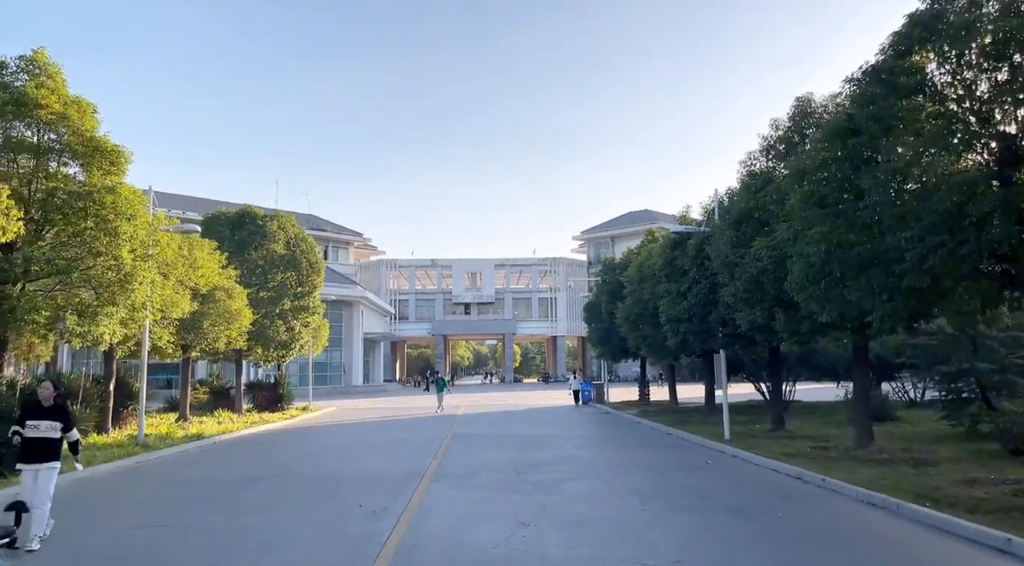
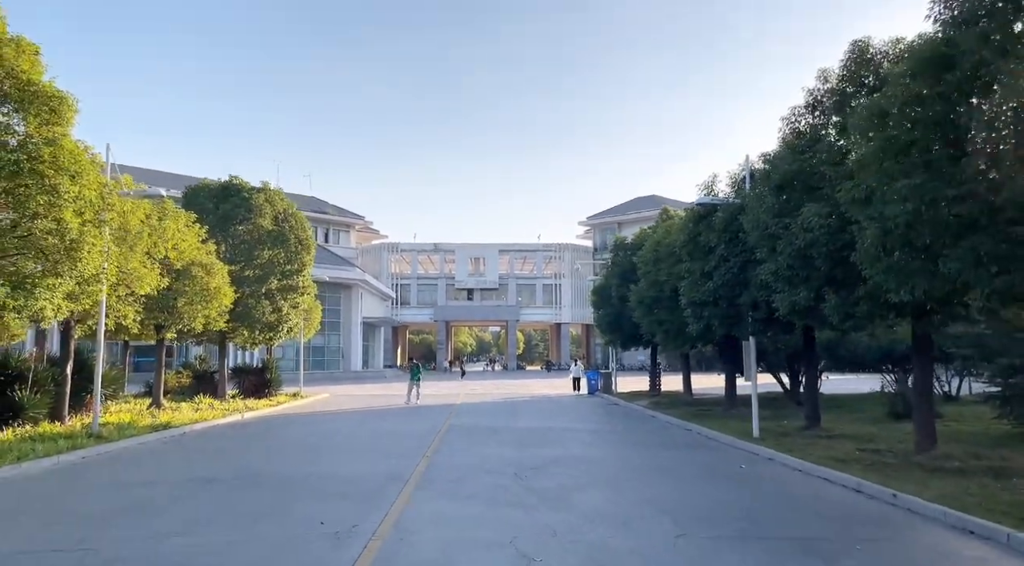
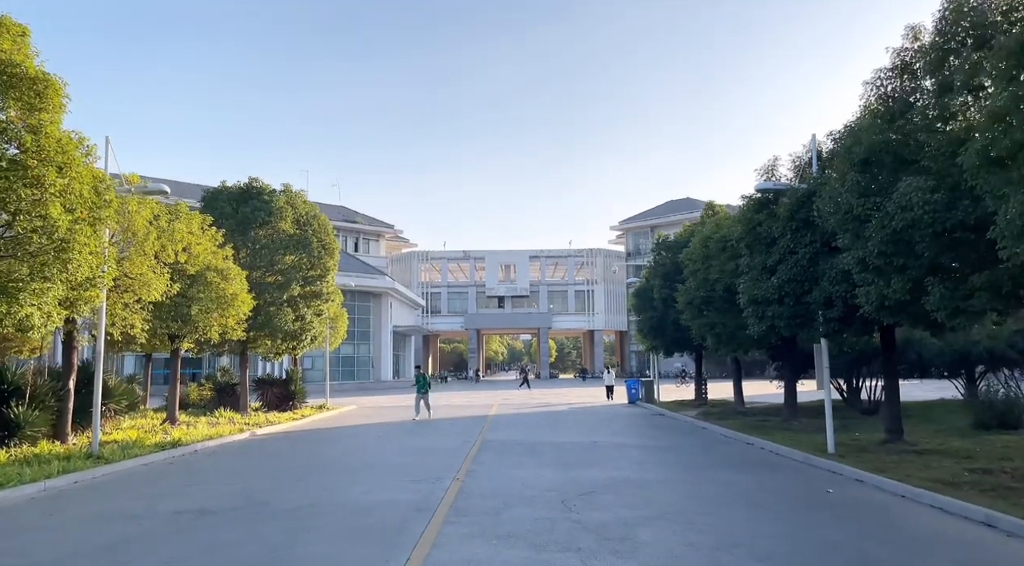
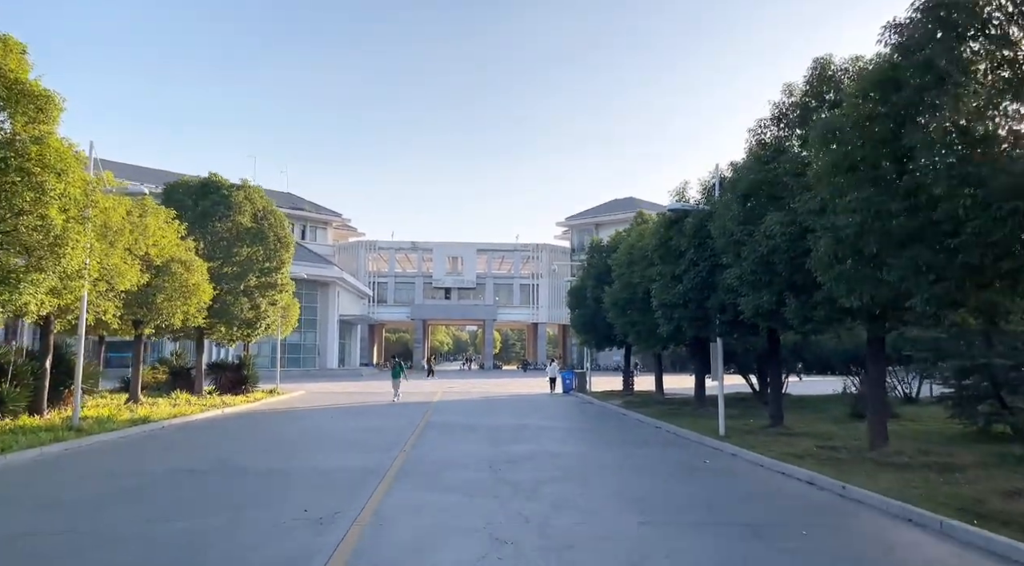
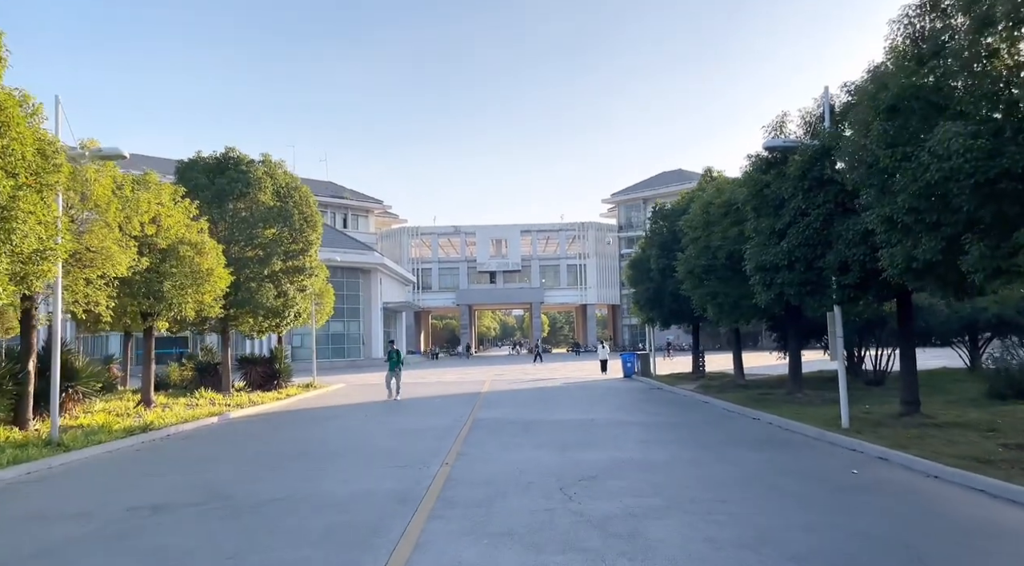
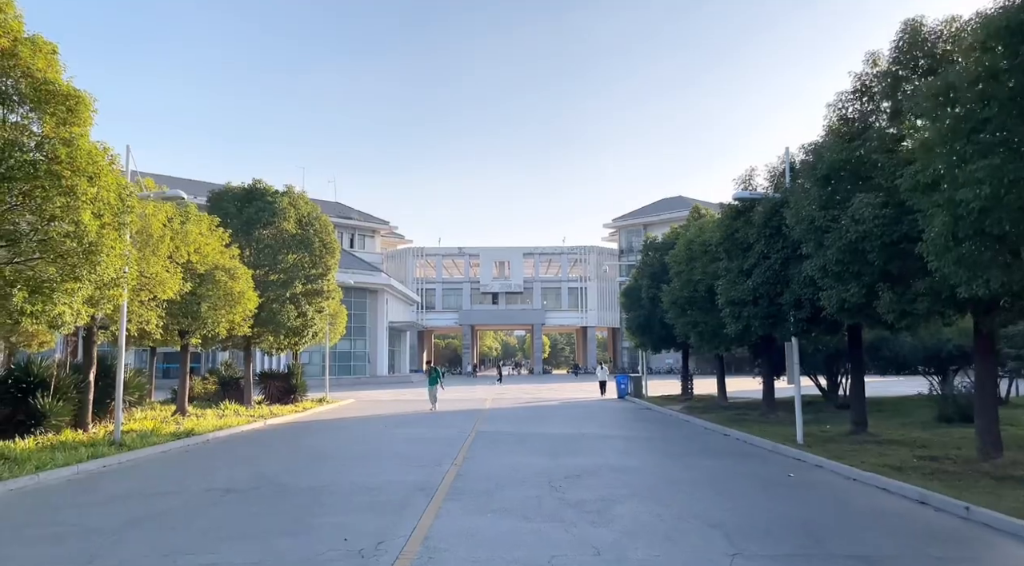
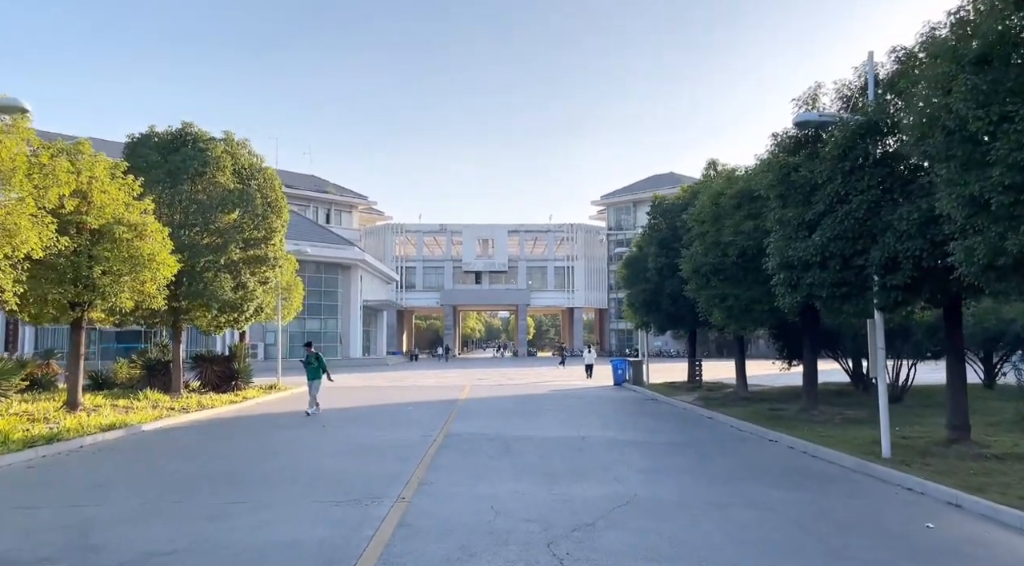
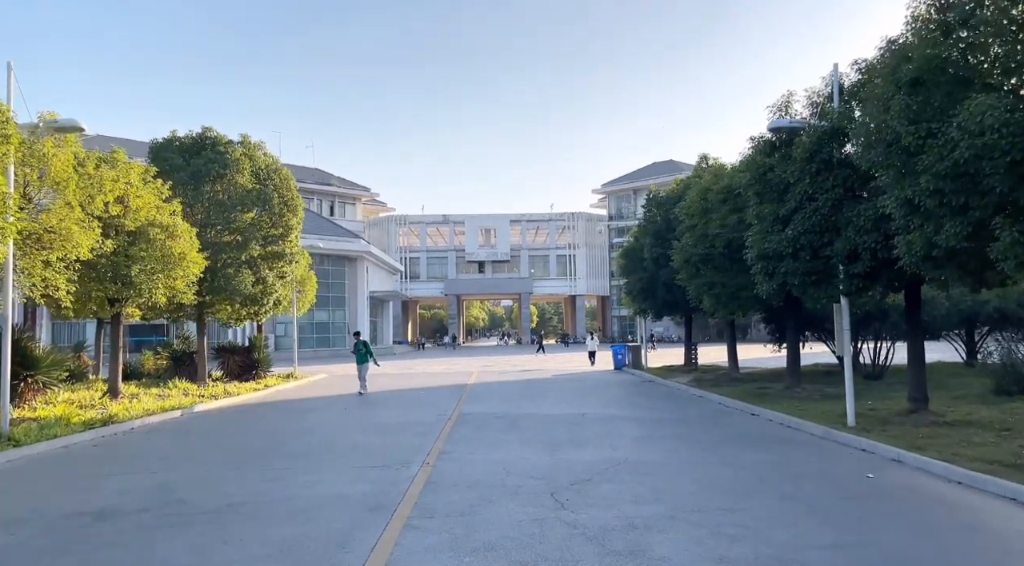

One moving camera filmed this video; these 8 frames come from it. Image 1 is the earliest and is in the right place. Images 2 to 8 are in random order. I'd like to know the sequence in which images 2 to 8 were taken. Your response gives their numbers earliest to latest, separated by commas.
4, 2, 6, 3, 5, 8, 7
